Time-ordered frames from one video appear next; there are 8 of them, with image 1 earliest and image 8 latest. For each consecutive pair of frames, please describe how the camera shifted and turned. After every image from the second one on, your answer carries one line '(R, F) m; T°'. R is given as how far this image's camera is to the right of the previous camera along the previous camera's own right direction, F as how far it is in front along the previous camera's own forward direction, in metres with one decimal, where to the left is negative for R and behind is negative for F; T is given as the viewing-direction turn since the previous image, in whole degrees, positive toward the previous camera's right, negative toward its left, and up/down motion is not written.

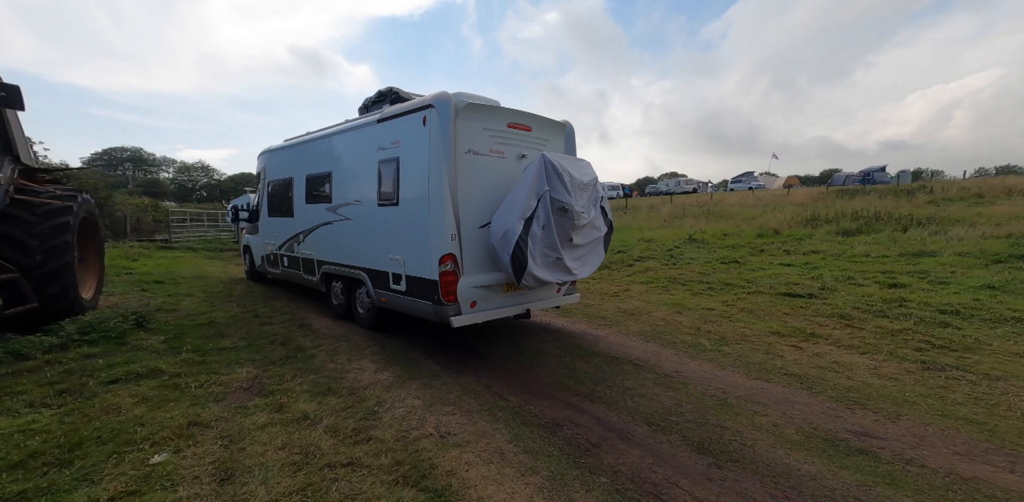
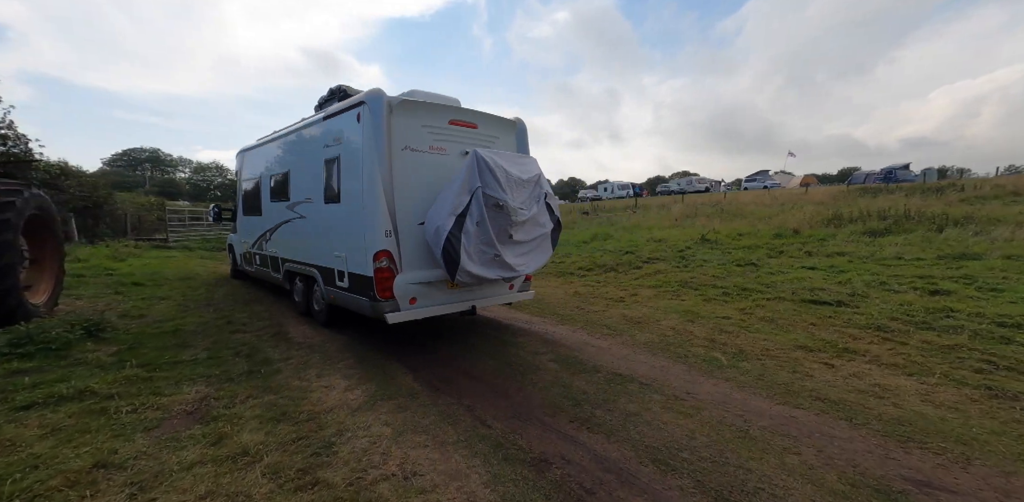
(+0.2, +0.5) m; -1°
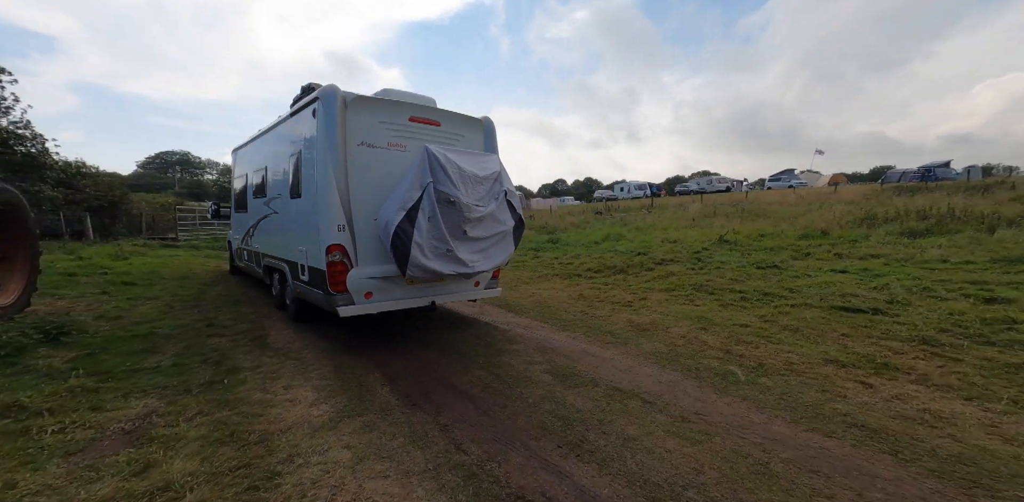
(+0.3, +0.5) m; -2°
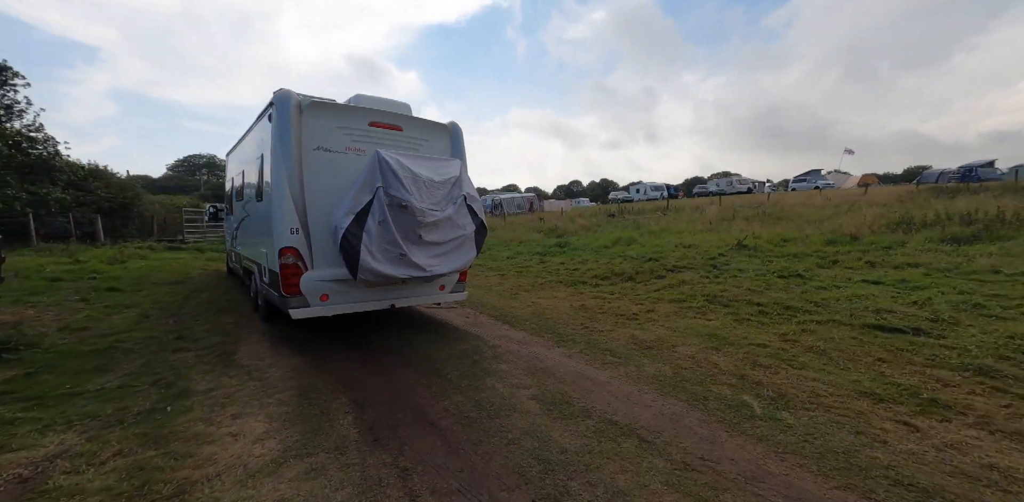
(+0.3, +0.5) m; -2°
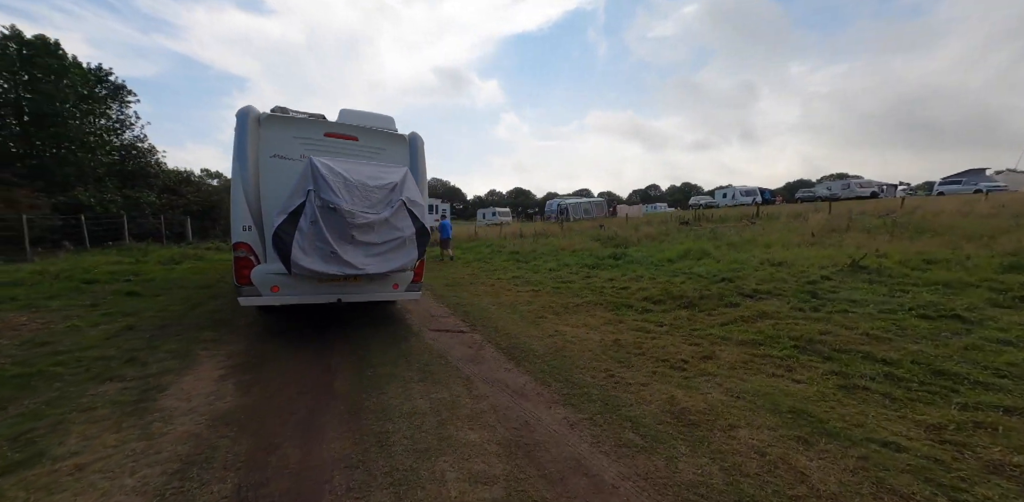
(+0.8, +1.5) m; -11°
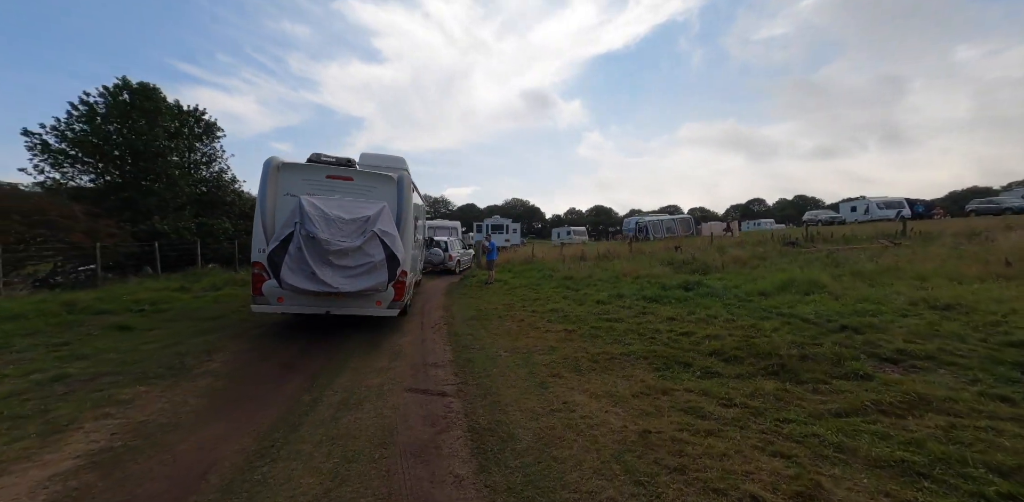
(+1.1, +1.8) m; -12°
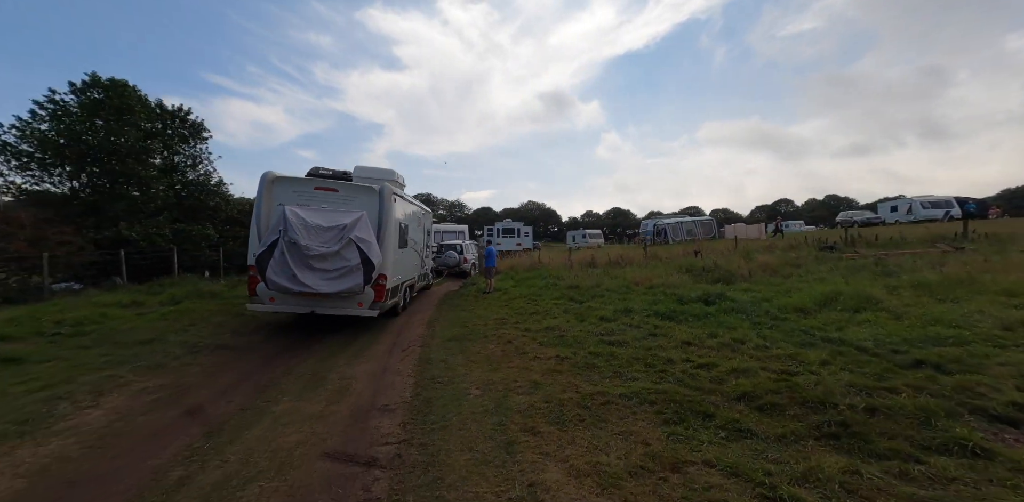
(+0.6, +1.3) m; -3°
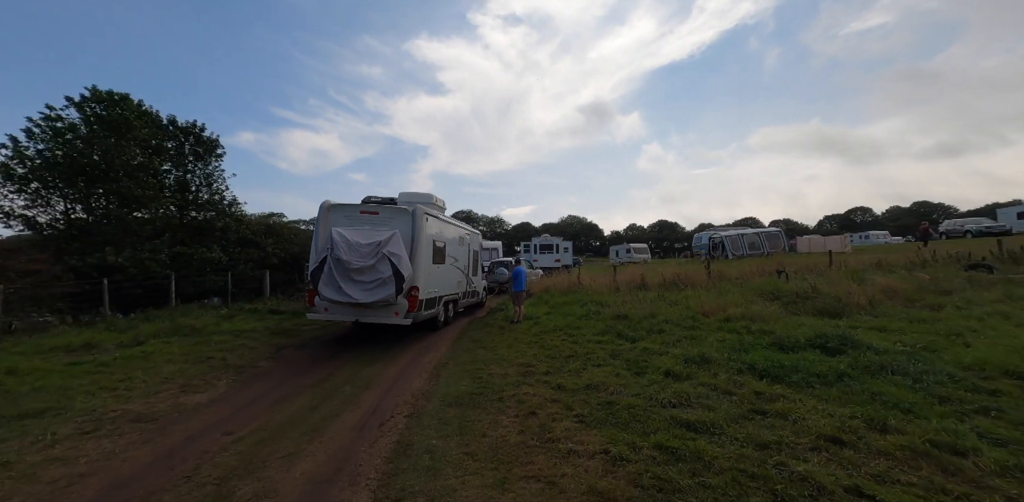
(+0.2, +2.3) m; -6°
